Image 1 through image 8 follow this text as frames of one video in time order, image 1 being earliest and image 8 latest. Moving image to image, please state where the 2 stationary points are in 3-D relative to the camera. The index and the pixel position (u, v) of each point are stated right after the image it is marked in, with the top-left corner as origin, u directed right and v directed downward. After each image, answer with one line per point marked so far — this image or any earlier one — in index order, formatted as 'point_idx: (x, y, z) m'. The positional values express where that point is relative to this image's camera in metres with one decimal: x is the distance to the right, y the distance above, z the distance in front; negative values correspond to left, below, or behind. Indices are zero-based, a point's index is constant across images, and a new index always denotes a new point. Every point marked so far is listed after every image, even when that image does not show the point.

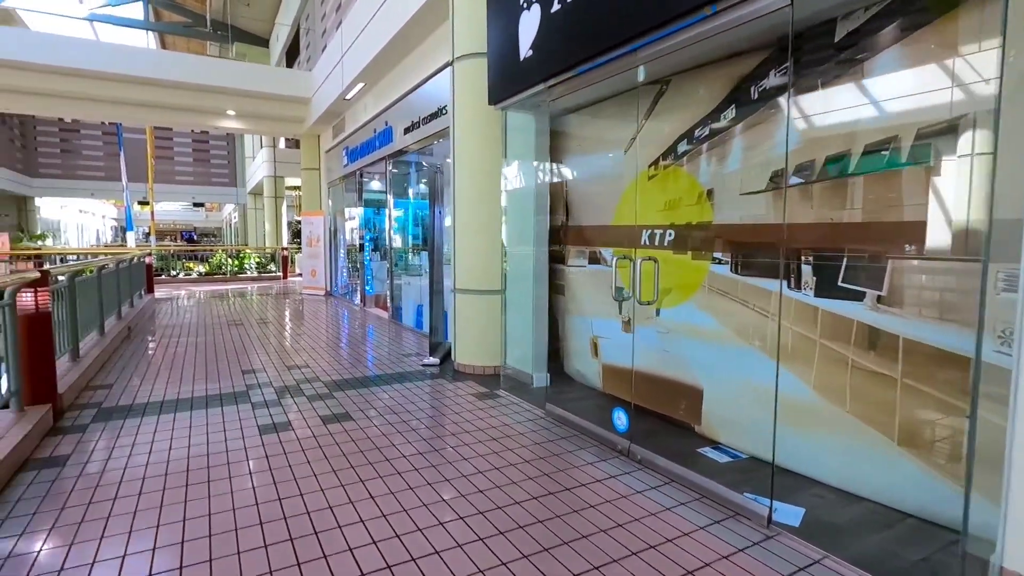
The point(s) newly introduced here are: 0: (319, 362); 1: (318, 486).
0: (-1.9, -0.7, +5.3) m
1: (-0.9, -0.8, +2.4) m
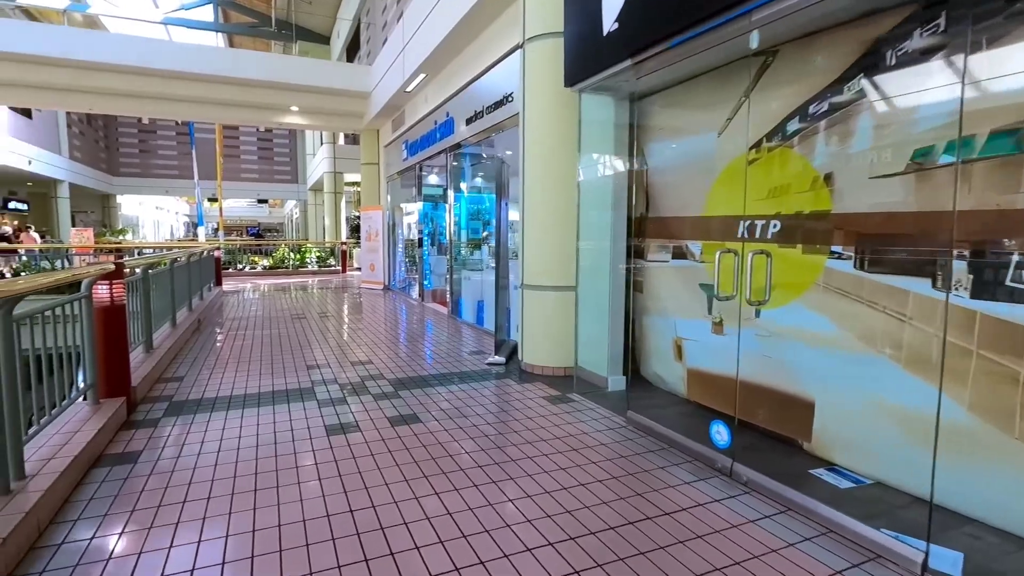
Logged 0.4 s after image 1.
0: (-1.3, -0.7, +5.2) m
1: (-0.5, -0.8, +2.2) m
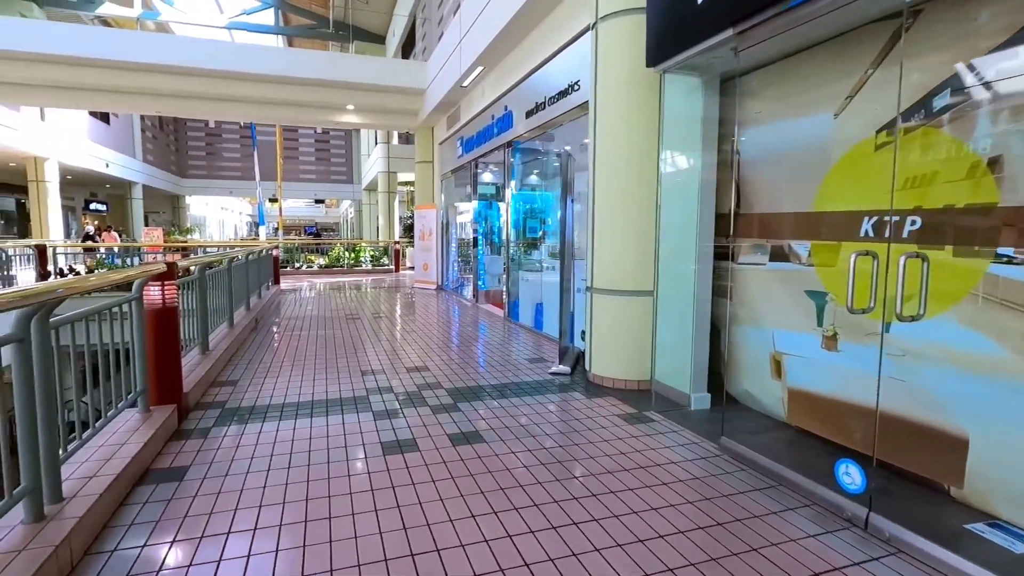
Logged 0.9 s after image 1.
0: (-0.7, -0.7, +5.0) m
1: (-0.2, -0.8, +2.0) m
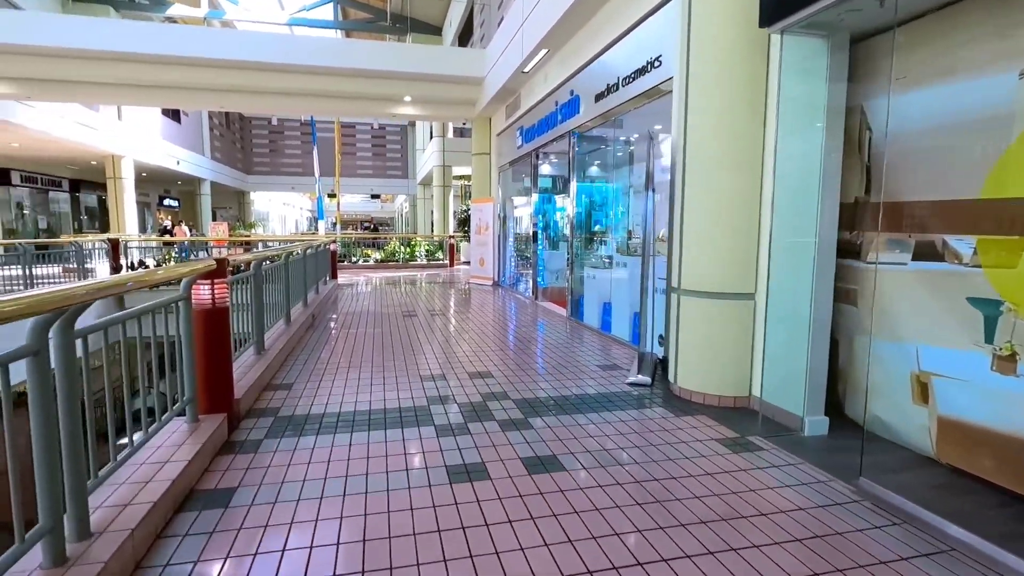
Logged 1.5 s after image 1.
0: (-0.1, -0.7, +4.7) m
1: (+0.1, -0.9, +1.6) m
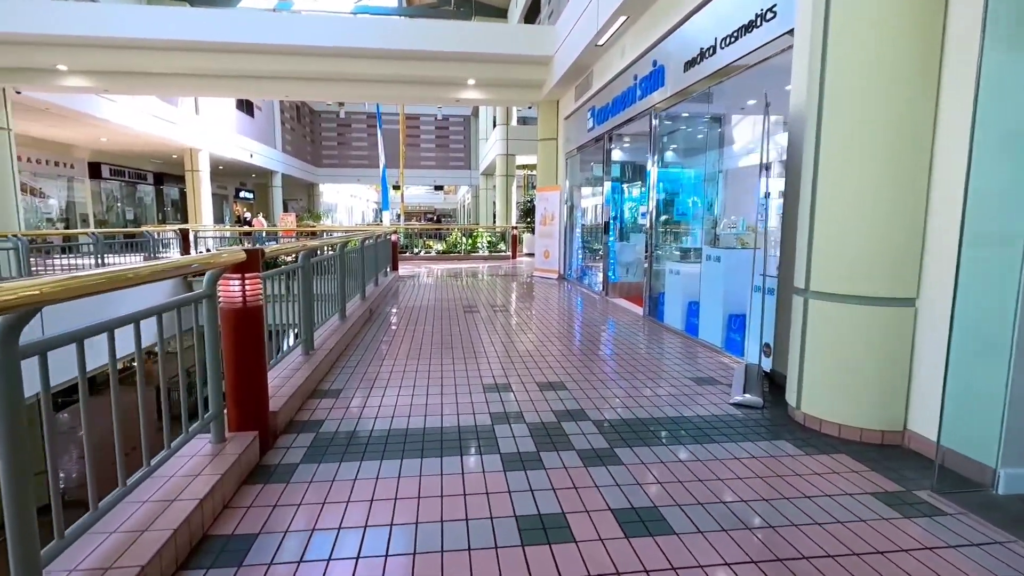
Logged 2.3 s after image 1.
0: (+0.4, -0.6, +4.2) m
1: (+0.3, -0.9, +1.1) m
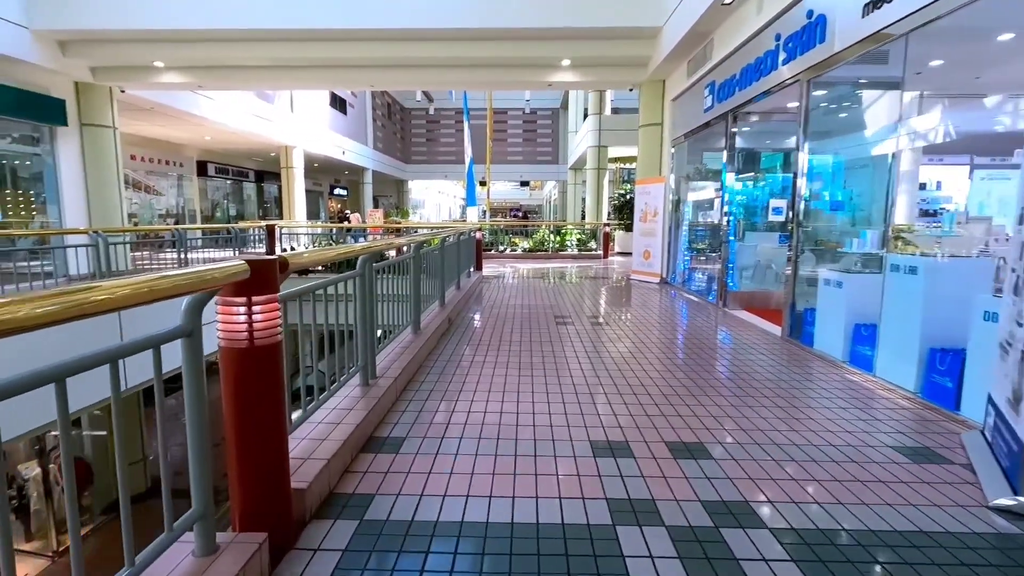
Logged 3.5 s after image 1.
0: (+1.1, -0.7, +3.3) m
1: (+0.5, -1.0, +0.3) m
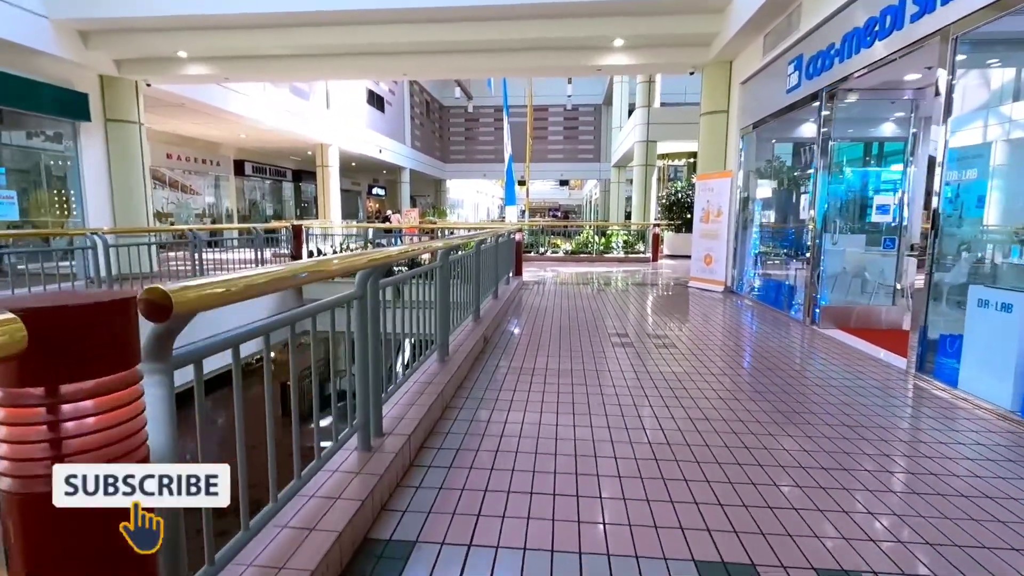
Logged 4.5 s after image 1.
0: (+1.3, -0.8, +2.5) m
1: (+0.5, -1.1, -0.5) m
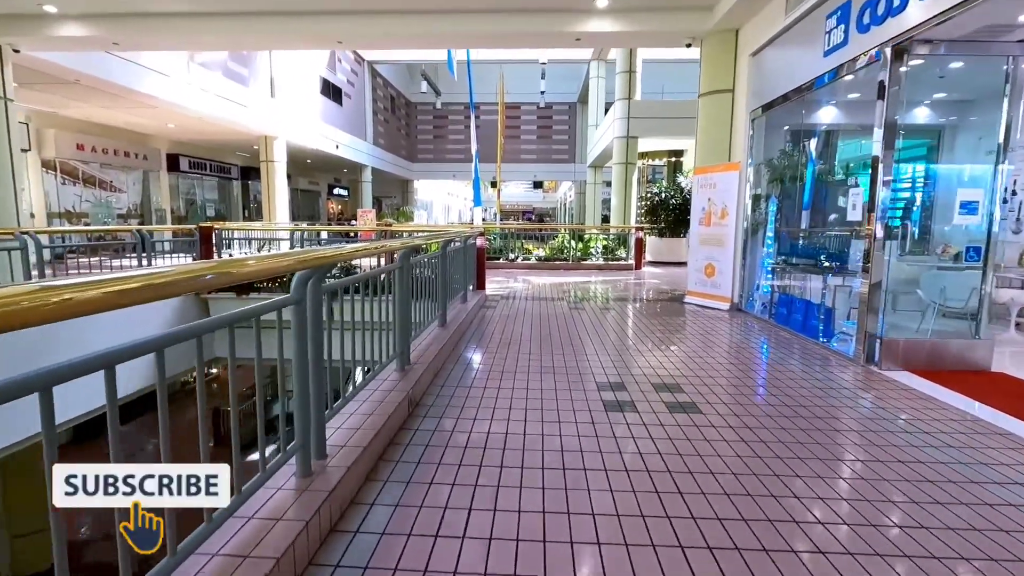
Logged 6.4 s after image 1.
0: (+1.1, -1.0, +1.2) m
1: (+0.4, -1.2, -1.8) m
